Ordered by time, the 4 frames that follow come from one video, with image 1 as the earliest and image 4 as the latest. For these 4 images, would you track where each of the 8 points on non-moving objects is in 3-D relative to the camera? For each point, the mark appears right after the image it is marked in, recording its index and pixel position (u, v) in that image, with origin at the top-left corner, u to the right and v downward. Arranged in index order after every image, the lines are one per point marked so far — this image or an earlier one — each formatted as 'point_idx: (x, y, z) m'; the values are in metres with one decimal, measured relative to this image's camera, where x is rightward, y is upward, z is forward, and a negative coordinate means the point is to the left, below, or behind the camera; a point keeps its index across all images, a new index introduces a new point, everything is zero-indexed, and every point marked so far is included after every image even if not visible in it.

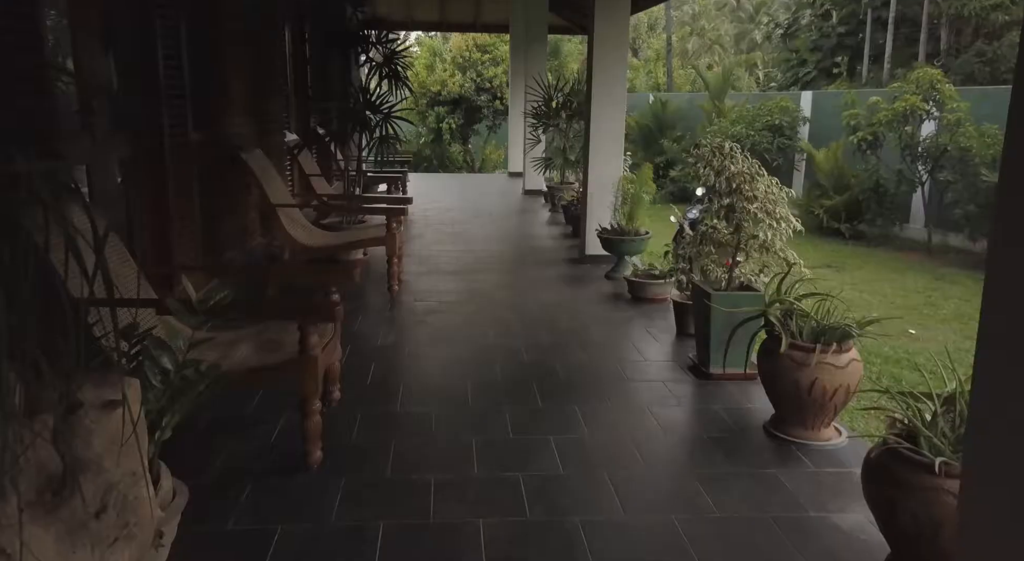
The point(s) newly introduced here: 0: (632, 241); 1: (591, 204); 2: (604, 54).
0: (+0.8, +0.3, +5.1) m
1: (+0.6, +0.6, +5.7) m
2: (+0.7, +1.7, +5.4) m
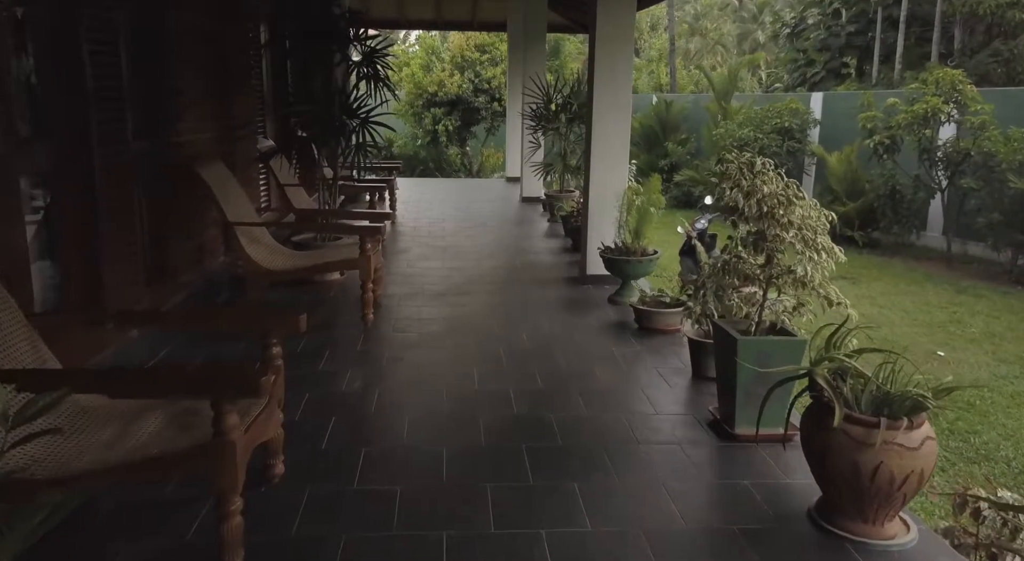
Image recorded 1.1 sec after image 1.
0: (+0.8, +0.1, +4.6) m
1: (+0.6, +0.4, +5.1) m
2: (+0.6, +1.5, +4.9) m
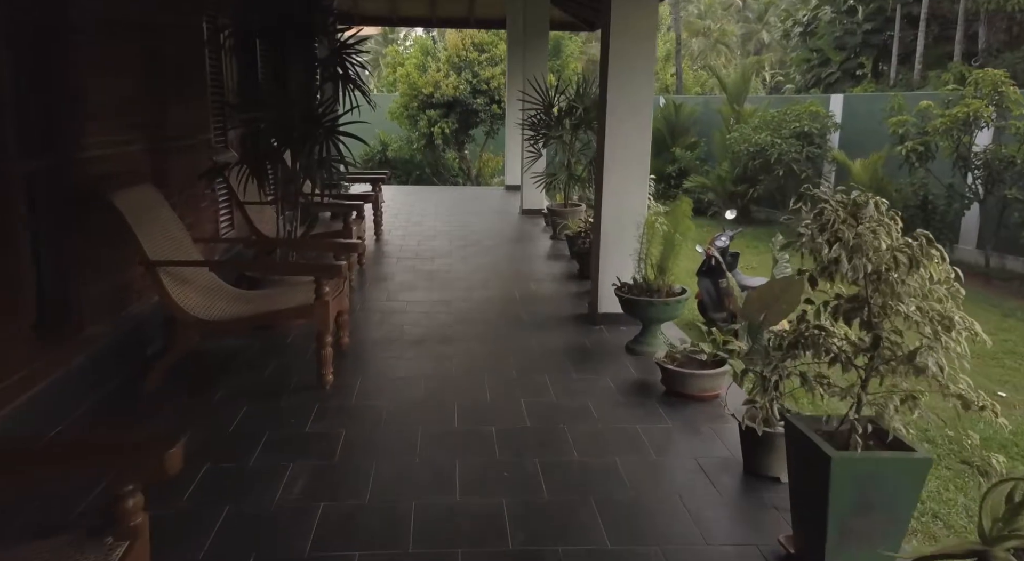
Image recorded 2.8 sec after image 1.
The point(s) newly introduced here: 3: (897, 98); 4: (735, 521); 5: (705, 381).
0: (+0.8, -0.1, +3.7) m
1: (+0.6, +0.2, +4.3) m
2: (+0.6, +1.3, +4.0) m
3: (+4.5, +2.1, +8.4) m
4: (+0.7, -0.8, +2.3) m
5: (+0.9, -0.4, +3.2) m
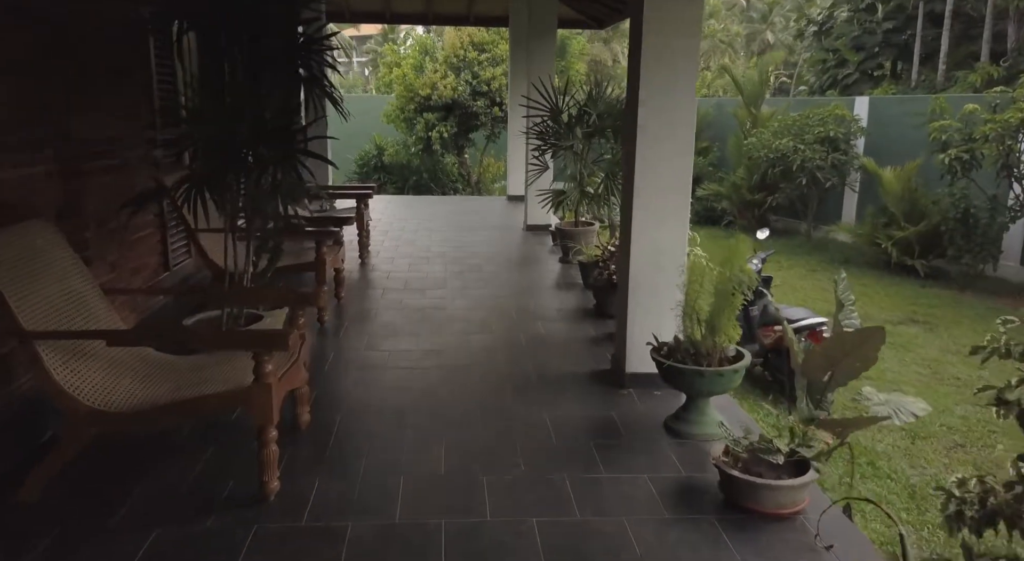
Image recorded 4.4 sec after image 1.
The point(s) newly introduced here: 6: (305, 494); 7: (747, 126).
0: (+0.8, -0.4, +2.9) m
1: (+0.6, -0.1, +3.4) m
2: (+0.6, +1.0, +3.2) m
3: (+4.6, +1.9, +7.6) m
4: (+0.8, -1.0, +1.4) m
5: (+0.9, -0.7, +2.4) m
6: (-0.7, -0.7, +2.5) m
7: (+3.4, +2.2, +10.2) m
